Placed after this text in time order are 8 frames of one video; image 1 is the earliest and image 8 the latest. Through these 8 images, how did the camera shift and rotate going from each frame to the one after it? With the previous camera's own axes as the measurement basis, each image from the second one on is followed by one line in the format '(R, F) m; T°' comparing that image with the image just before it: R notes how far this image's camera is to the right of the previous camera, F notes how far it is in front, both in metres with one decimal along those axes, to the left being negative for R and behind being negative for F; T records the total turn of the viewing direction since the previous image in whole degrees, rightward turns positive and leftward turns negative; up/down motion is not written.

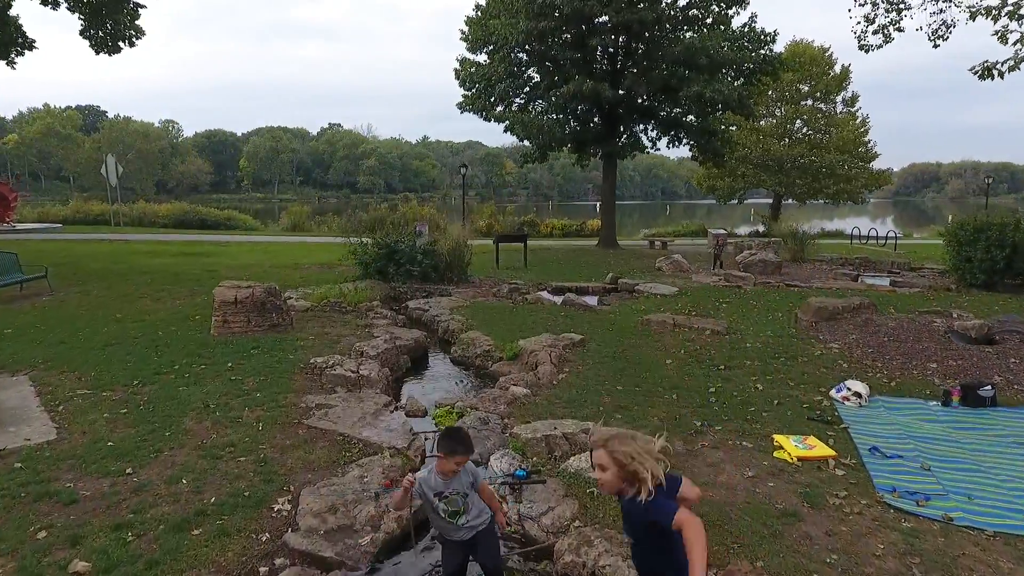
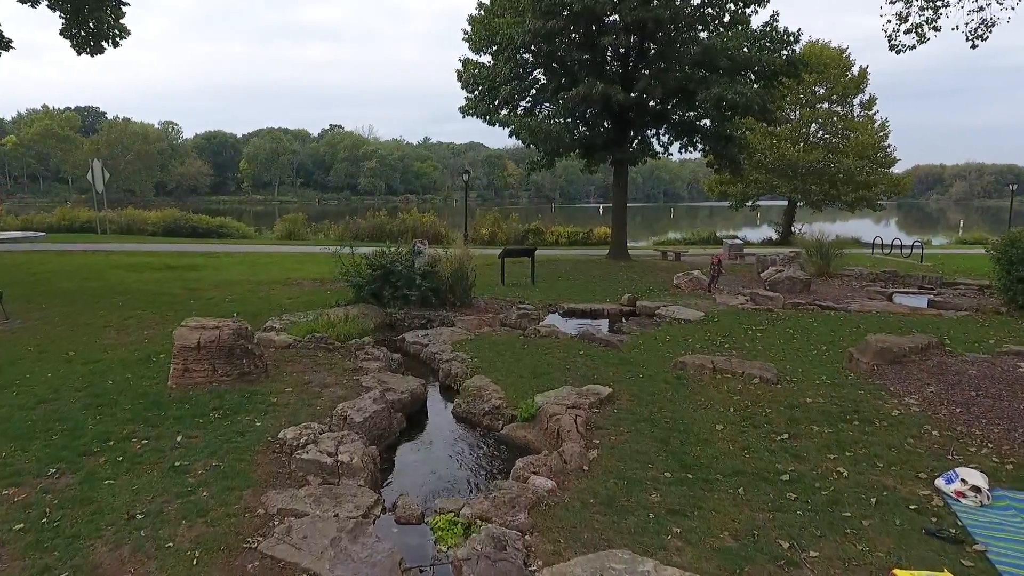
(-0.1, +1.1) m; 0°
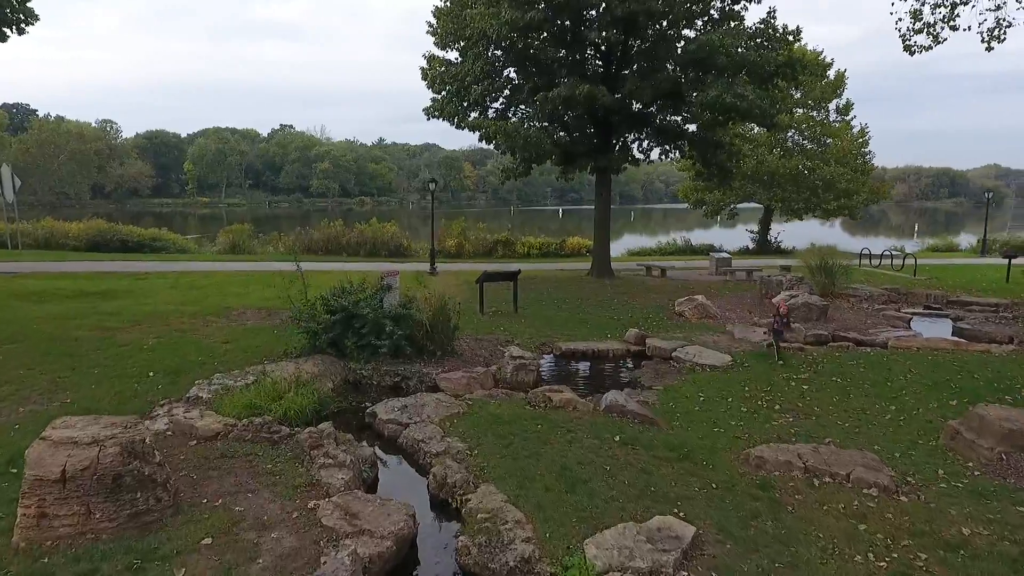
(-0.5, +1.9) m; +4°
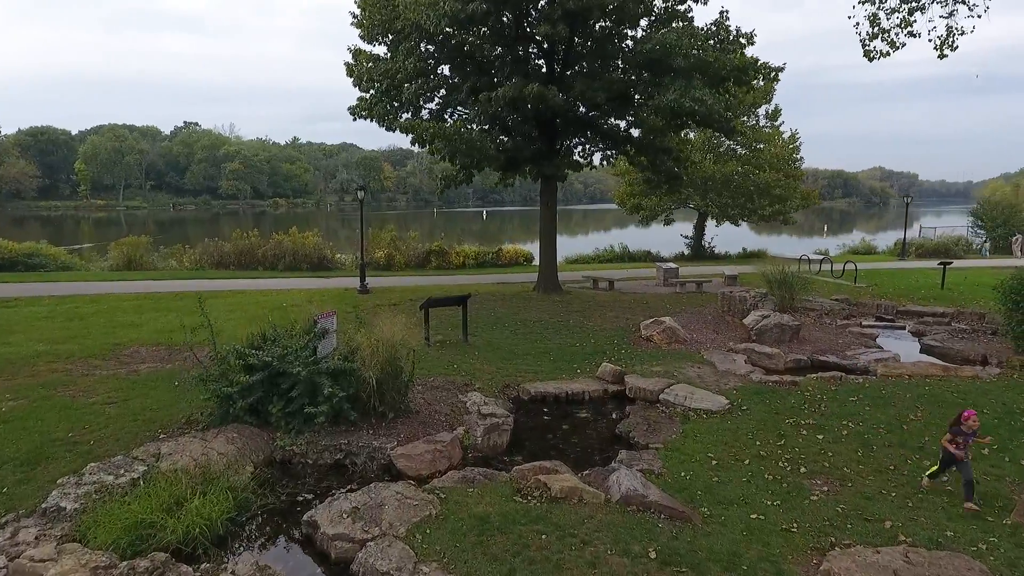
(-0.5, +1.5) m; +7°
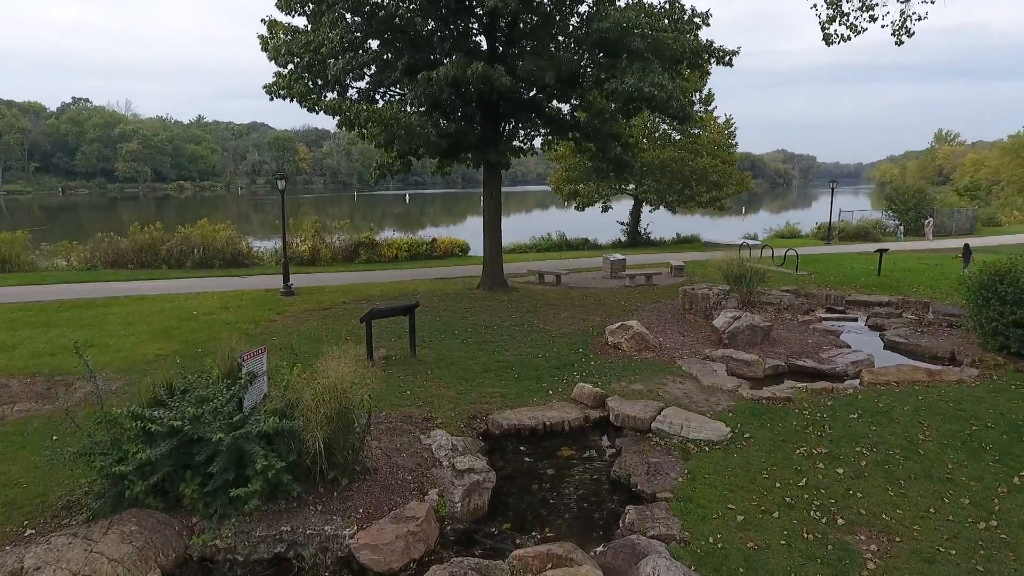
(-0.5, +1.3) m; +7°
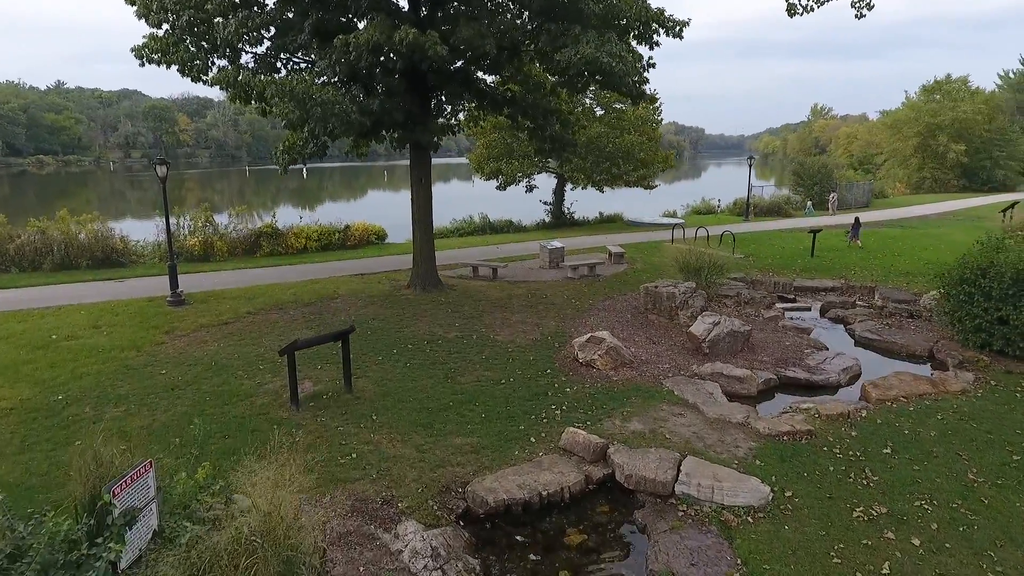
(-0.6, +1.7) m; +9°
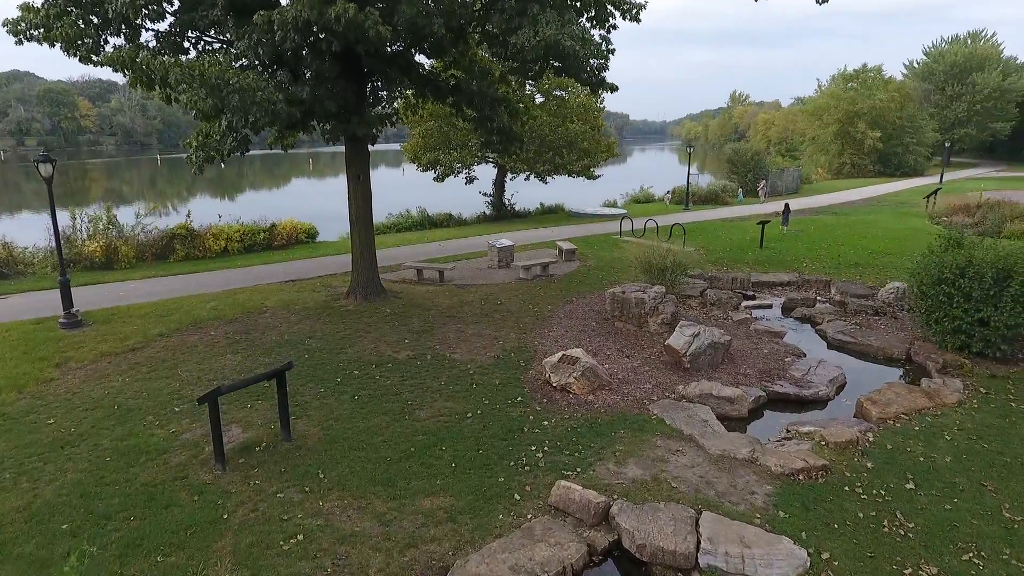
(-0.4, +1.1) m; +6°
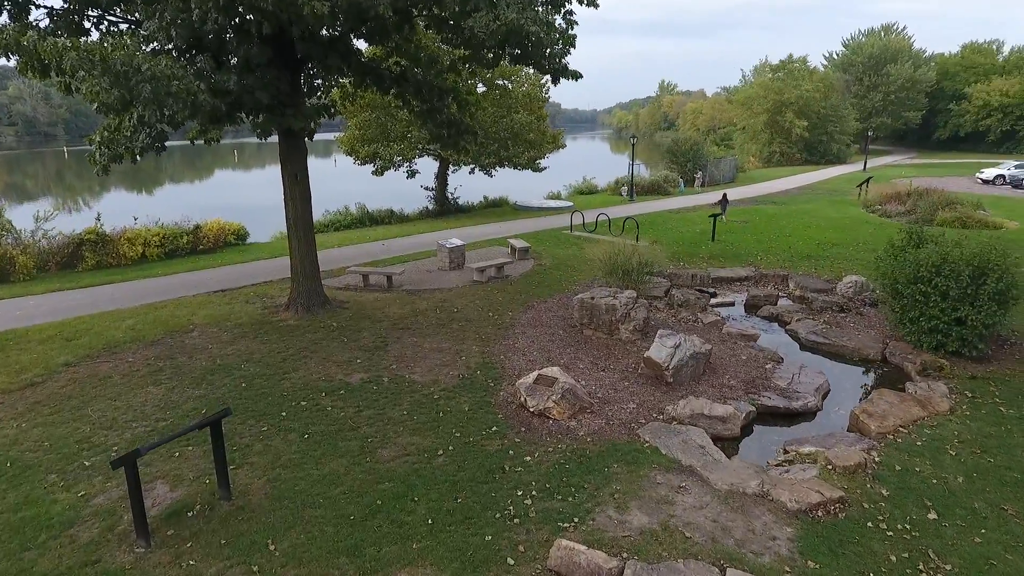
(-0.4, +0.9) m; +6°
